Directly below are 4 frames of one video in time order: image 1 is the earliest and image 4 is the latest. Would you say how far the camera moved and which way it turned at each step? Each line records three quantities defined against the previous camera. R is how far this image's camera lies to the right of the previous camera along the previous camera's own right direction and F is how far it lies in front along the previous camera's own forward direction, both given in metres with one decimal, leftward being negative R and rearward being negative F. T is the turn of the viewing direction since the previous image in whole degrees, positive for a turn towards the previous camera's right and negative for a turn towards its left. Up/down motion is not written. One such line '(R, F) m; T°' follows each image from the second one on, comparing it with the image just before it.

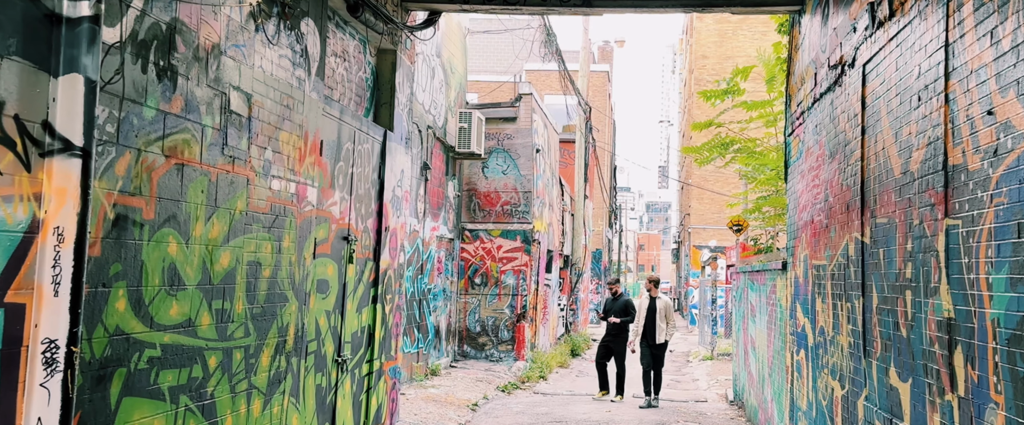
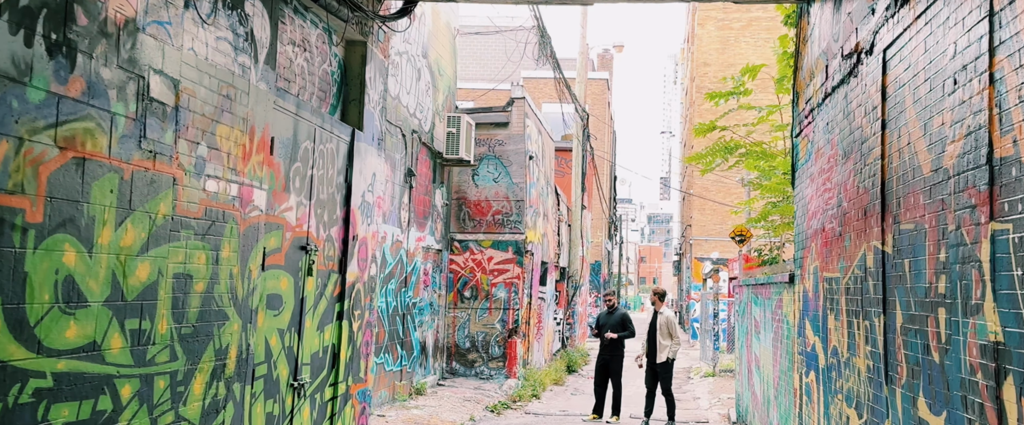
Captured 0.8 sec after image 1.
(+0.2, +0.8) m; 0°
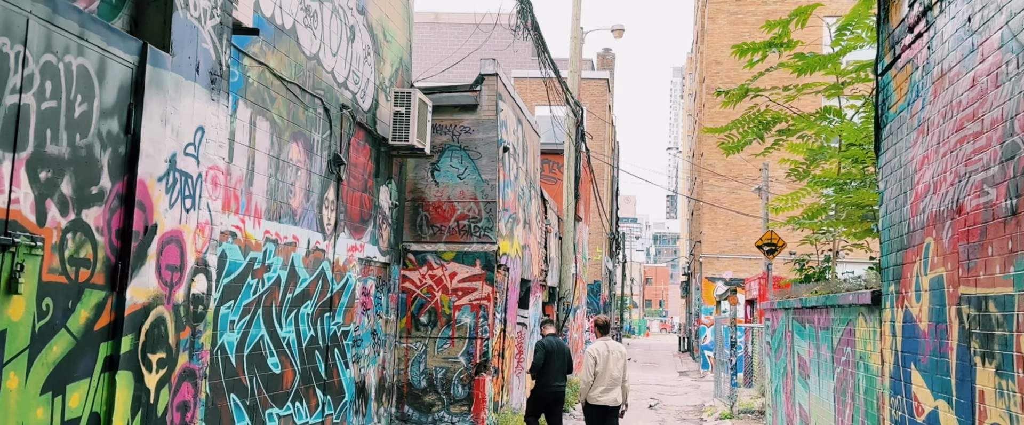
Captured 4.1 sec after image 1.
(+0.5, +3.3) m; 0°
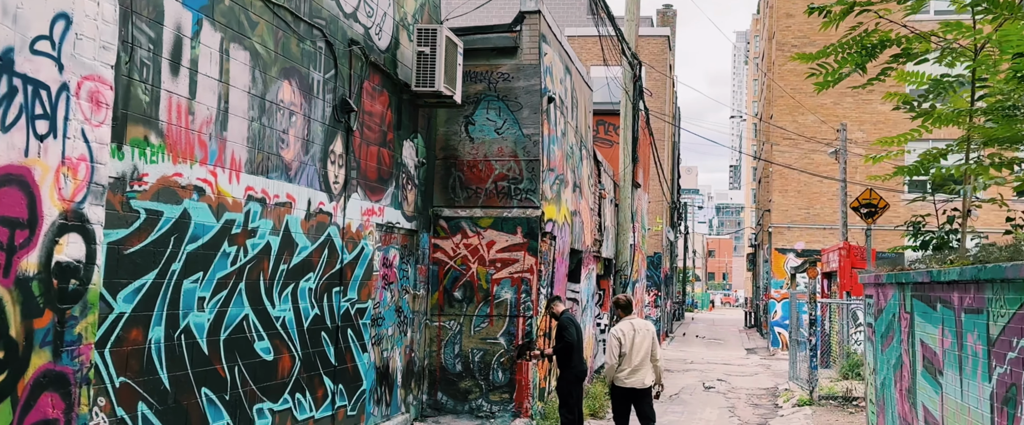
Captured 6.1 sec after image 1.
(+0.1, +1.8) m; -3°
